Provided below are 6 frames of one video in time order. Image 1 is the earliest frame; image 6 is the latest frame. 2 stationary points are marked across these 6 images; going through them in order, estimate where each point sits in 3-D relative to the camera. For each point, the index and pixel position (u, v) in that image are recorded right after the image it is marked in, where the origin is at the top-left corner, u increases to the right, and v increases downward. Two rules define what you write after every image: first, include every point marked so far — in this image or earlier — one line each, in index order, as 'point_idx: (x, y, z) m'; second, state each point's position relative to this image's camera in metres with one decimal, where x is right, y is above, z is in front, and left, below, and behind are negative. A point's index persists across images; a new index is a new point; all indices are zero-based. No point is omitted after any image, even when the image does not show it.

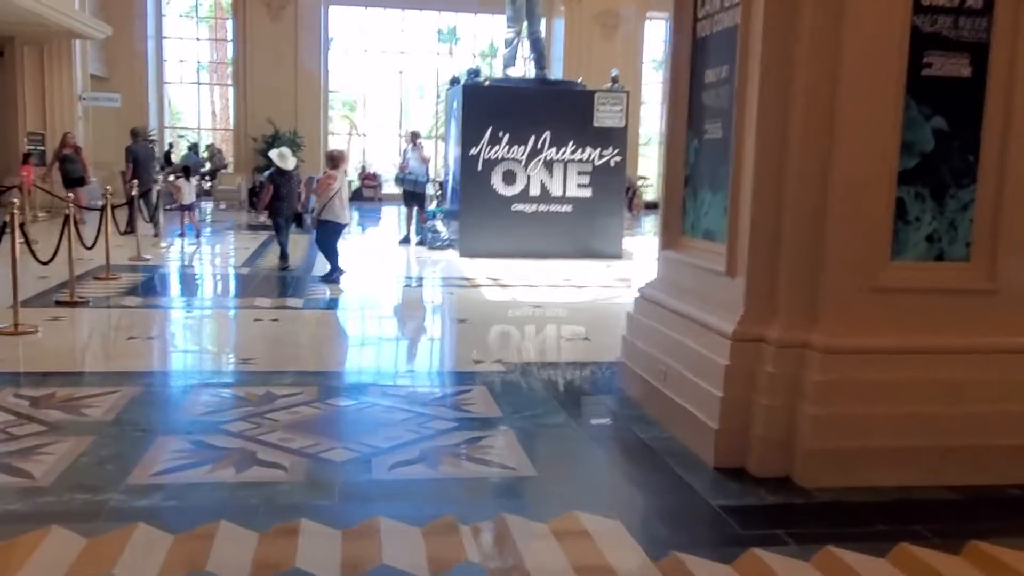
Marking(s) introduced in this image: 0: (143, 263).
0: (-2.3, +0.2, +8.6) m
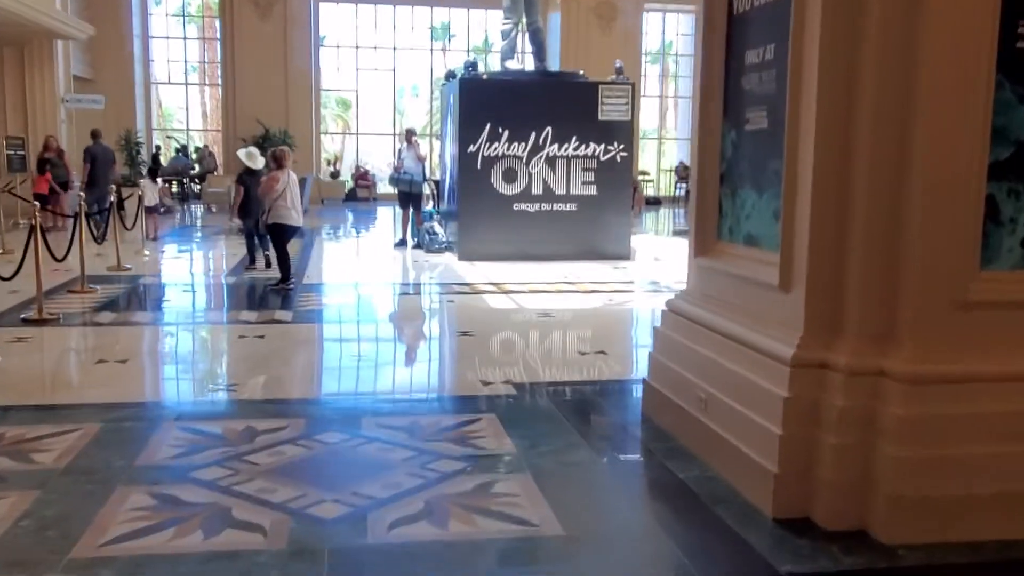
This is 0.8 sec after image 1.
0: (-2.3, +0.1, +8.1) m
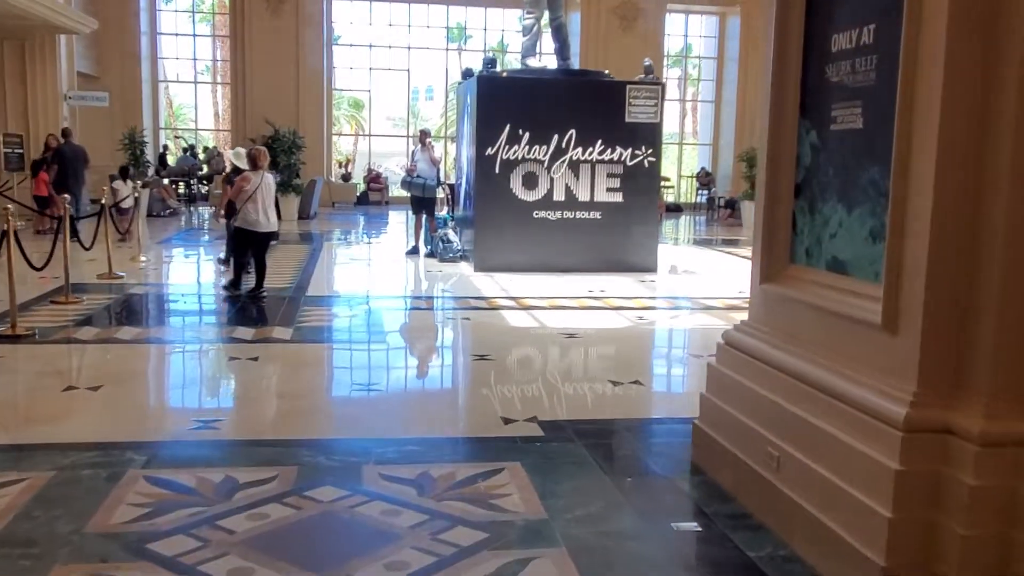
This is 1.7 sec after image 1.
0: (-2.2, 0.0, +7.5) m
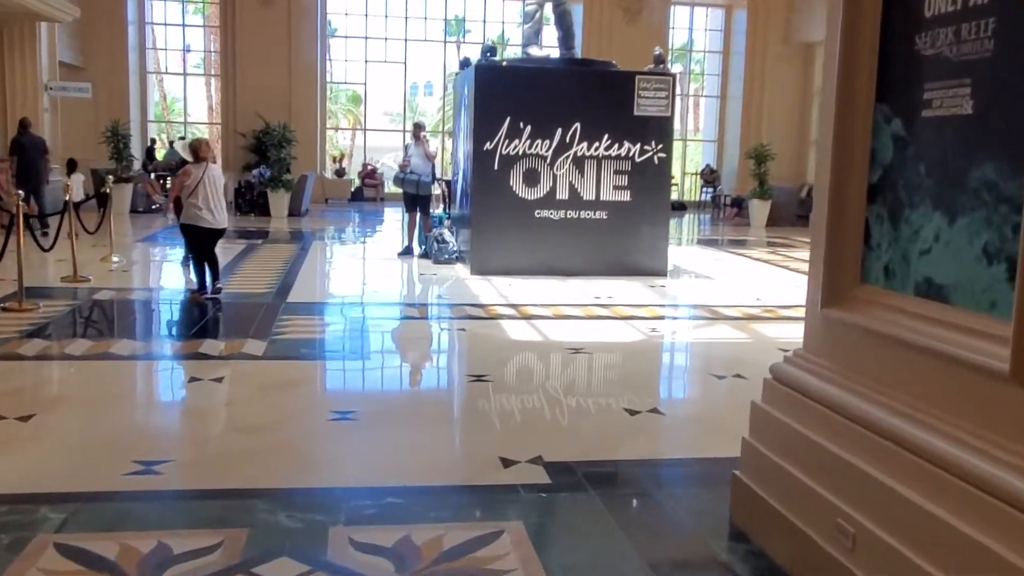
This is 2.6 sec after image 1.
0: (-2.2, 0.0, +6.9) m
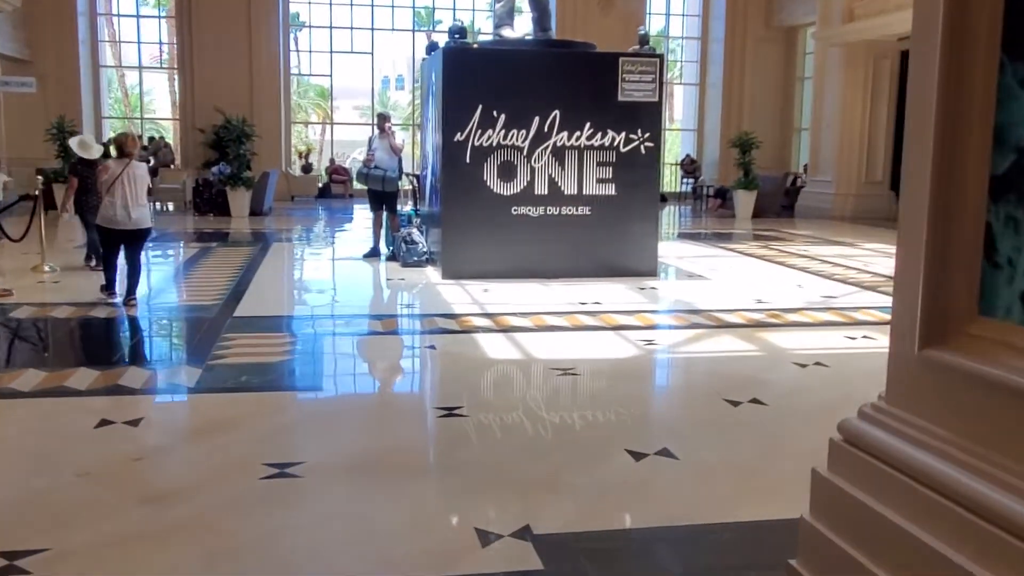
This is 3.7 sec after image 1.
0: (-2.3, 0.0, +6.2) m
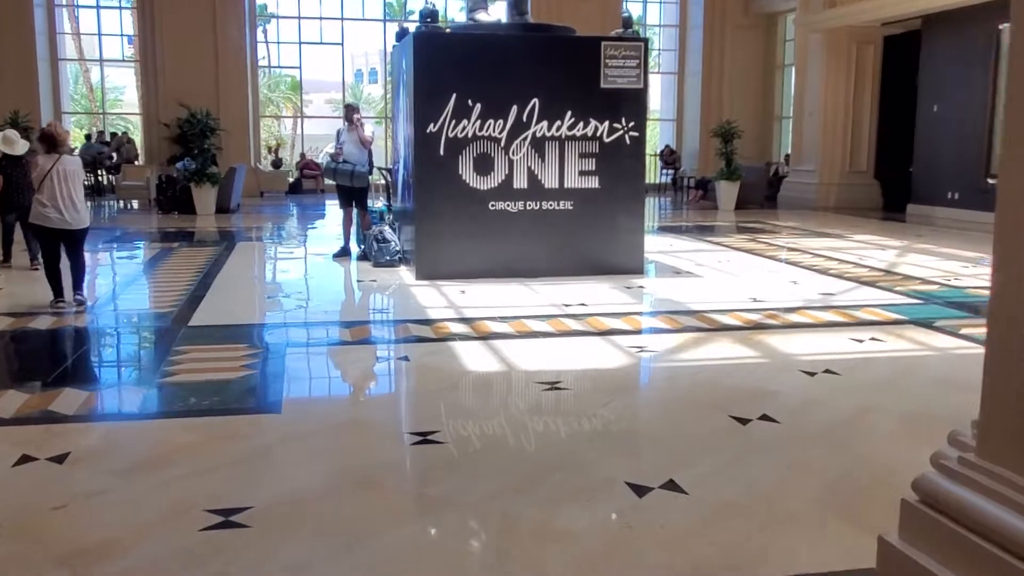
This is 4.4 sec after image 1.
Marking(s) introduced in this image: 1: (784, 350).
0: (-2.4, -0.1, +5.7) m
1: (+1.0, -0.2, +4.9) m
